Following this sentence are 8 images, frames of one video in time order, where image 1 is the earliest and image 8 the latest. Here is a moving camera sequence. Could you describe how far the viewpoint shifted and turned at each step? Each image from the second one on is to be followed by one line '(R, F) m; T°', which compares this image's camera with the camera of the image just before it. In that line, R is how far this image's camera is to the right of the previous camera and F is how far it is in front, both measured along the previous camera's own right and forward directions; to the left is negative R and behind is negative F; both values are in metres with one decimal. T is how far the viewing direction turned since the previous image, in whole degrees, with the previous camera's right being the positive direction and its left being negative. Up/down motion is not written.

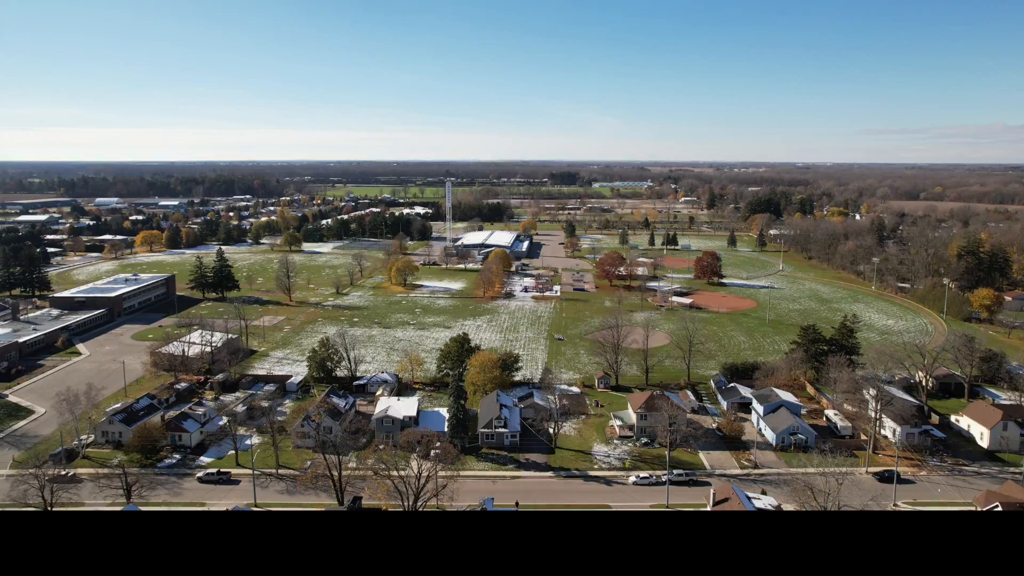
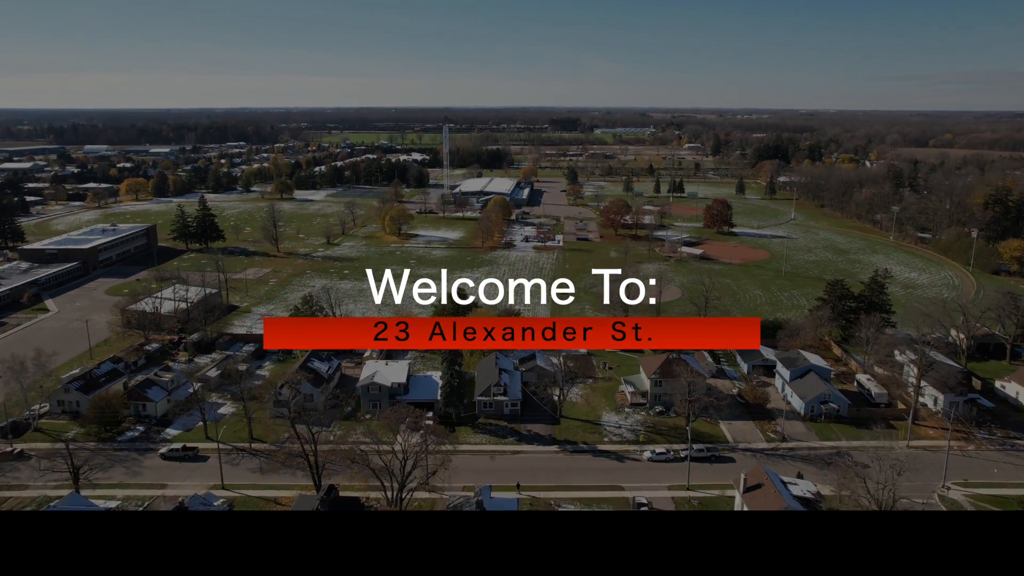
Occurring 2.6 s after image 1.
(0.0, +4.1) m; 0°
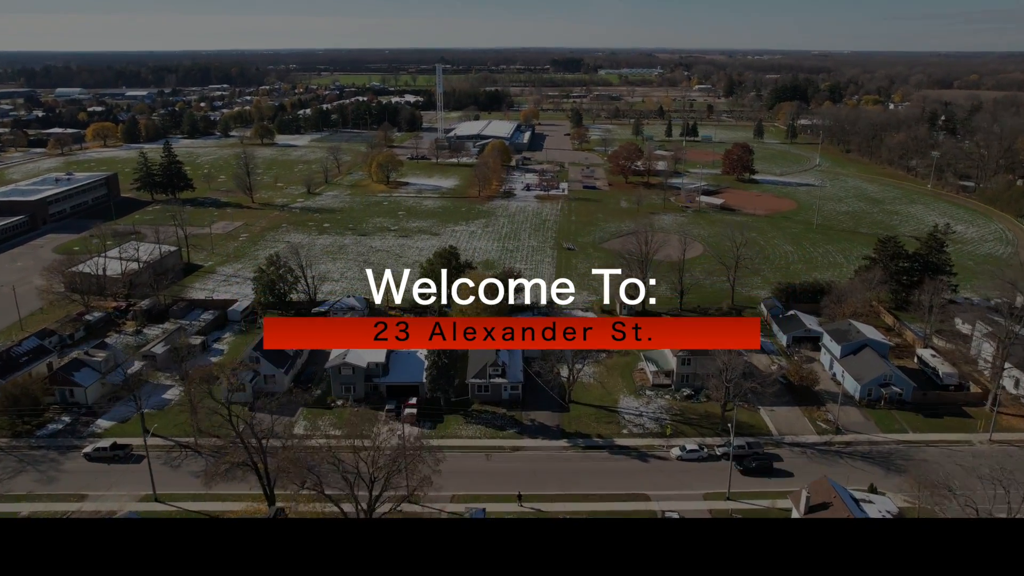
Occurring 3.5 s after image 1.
(0.0, +5.9) m; 0°
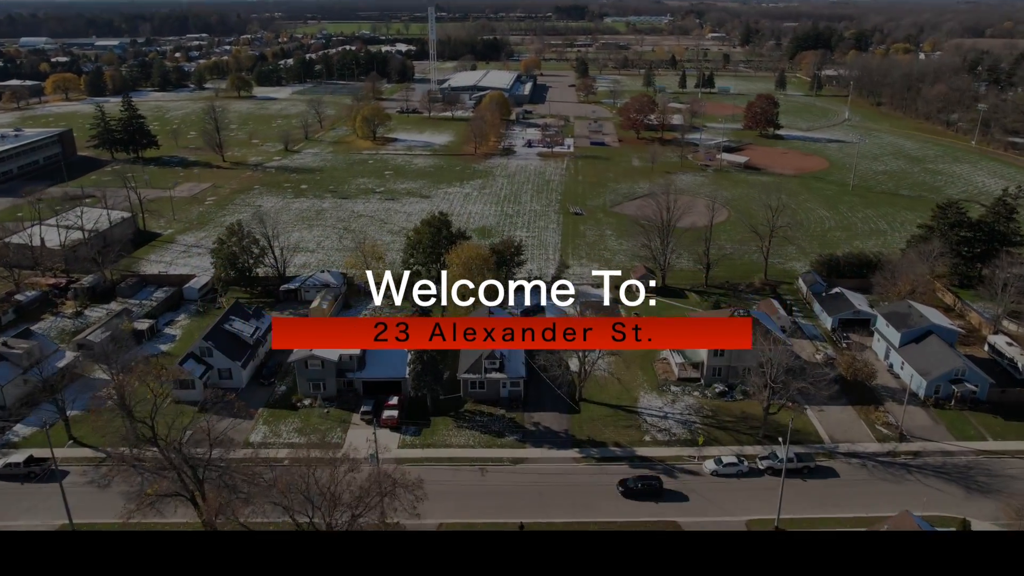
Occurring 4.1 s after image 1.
(0.0, +4.8) m; 0°
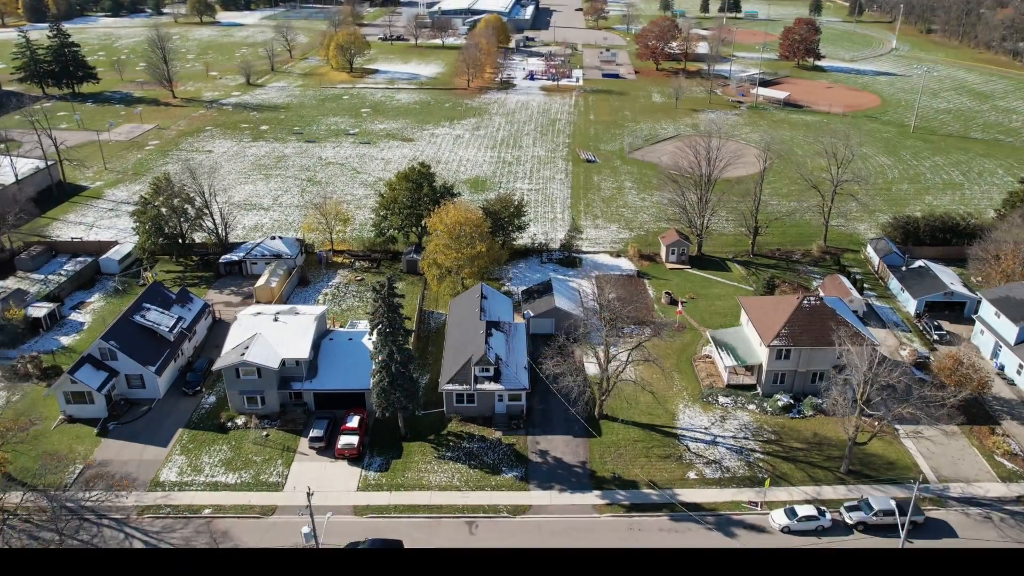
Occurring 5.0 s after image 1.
(0.0, +6.1) m; 0°
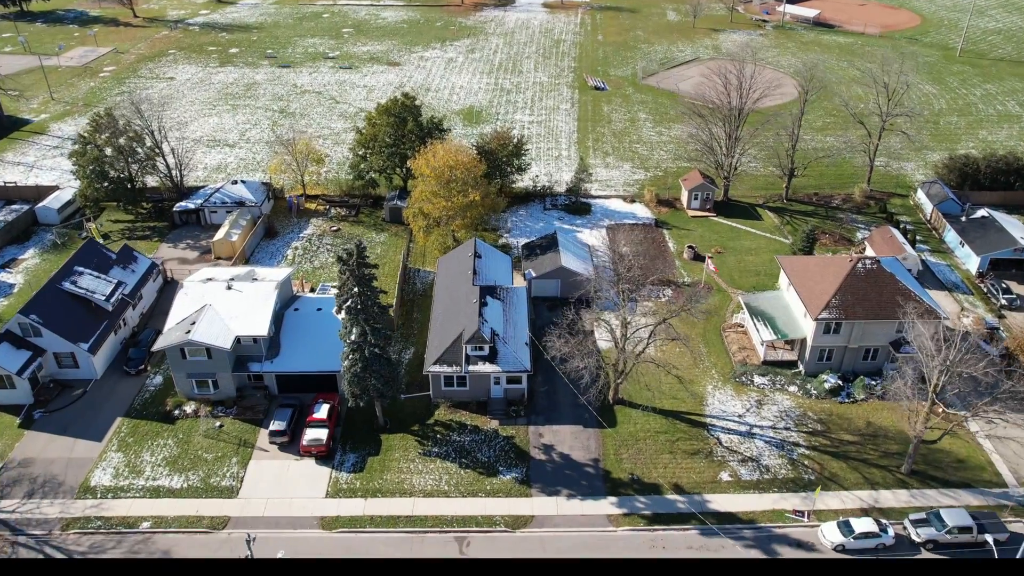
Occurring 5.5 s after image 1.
(0.0, +3.1) m; 0°
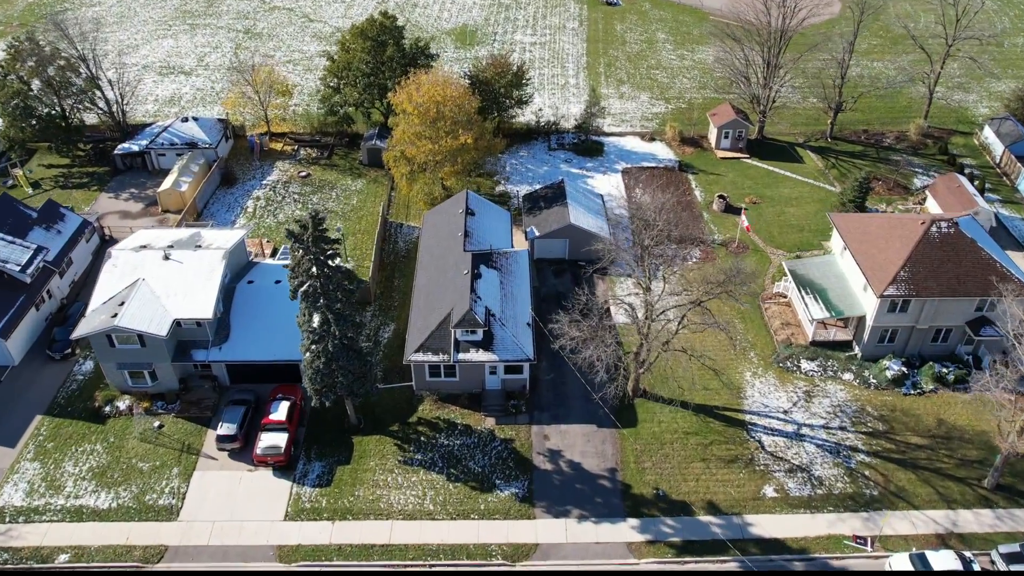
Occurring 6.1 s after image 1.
(0.0, +2.9) m; 0°
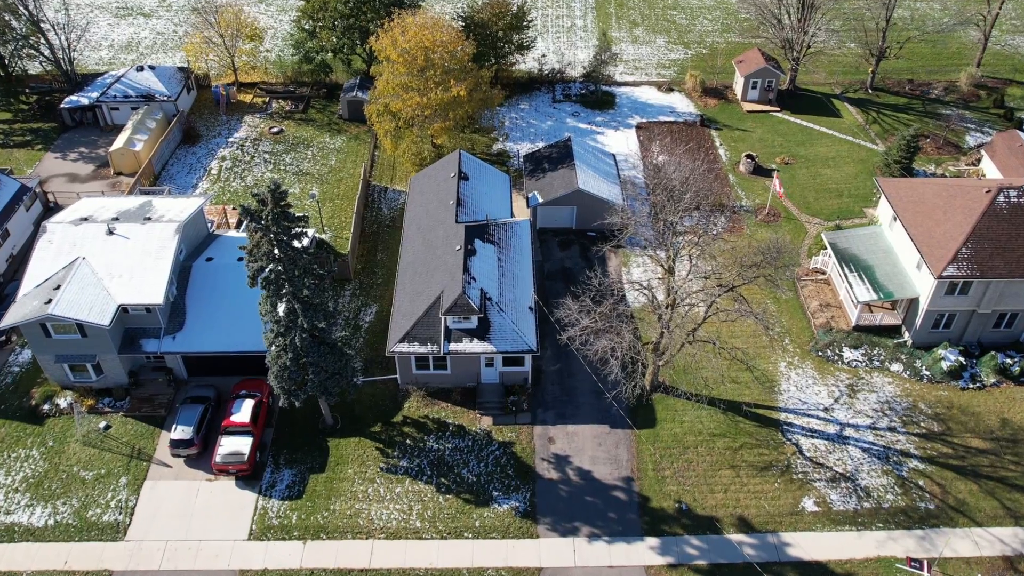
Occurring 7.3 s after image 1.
(0.0, +1.8) m; 0°
